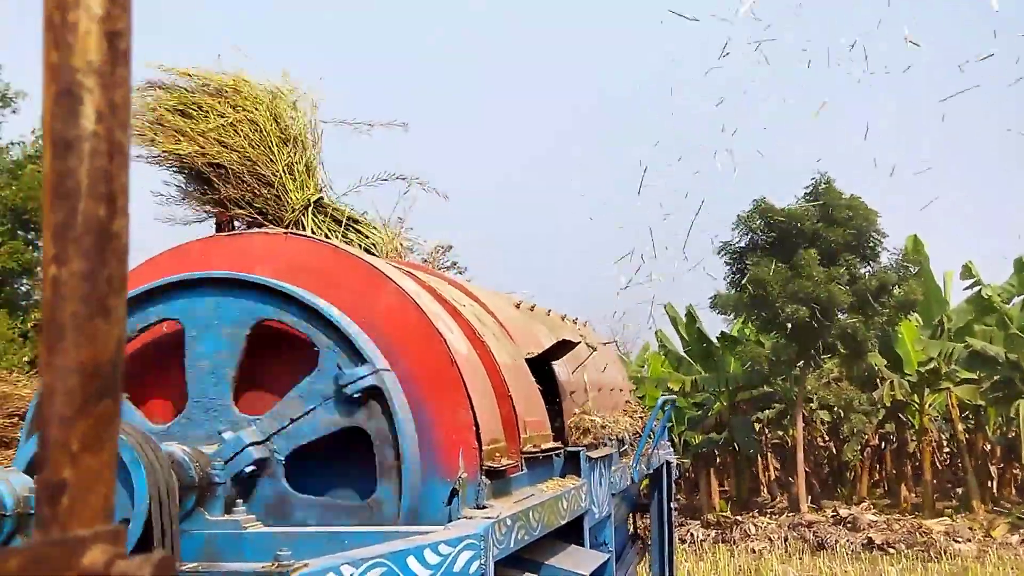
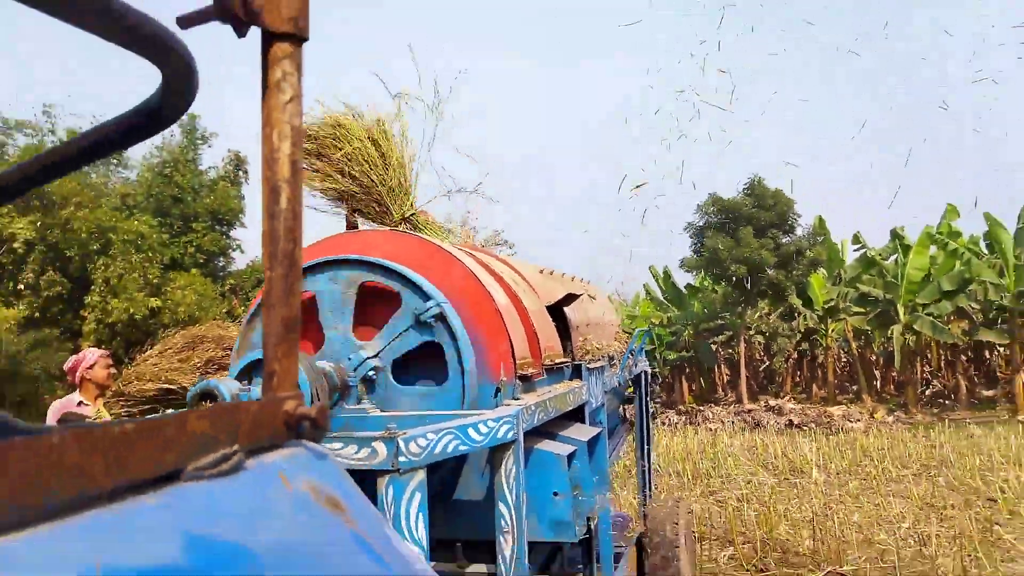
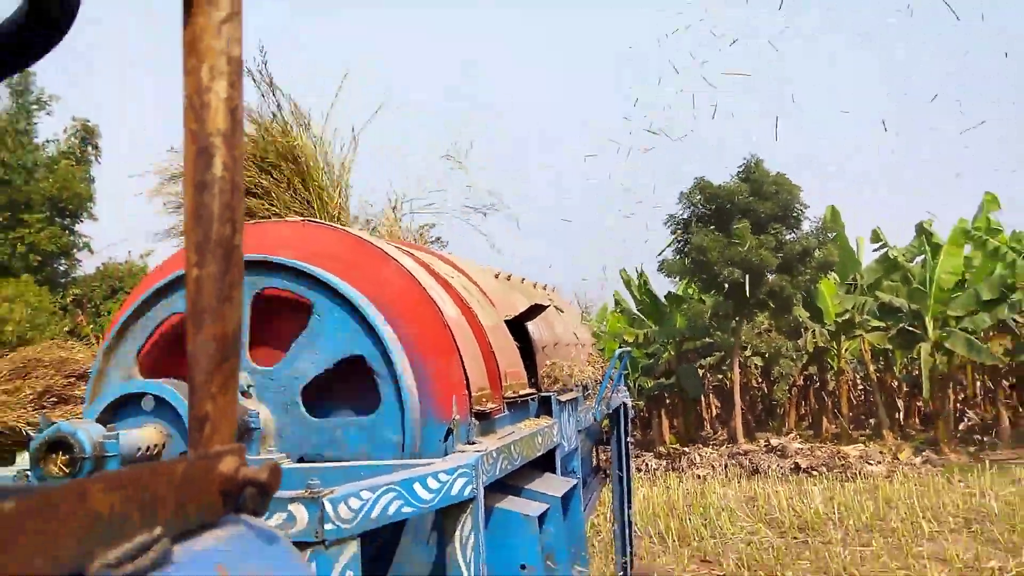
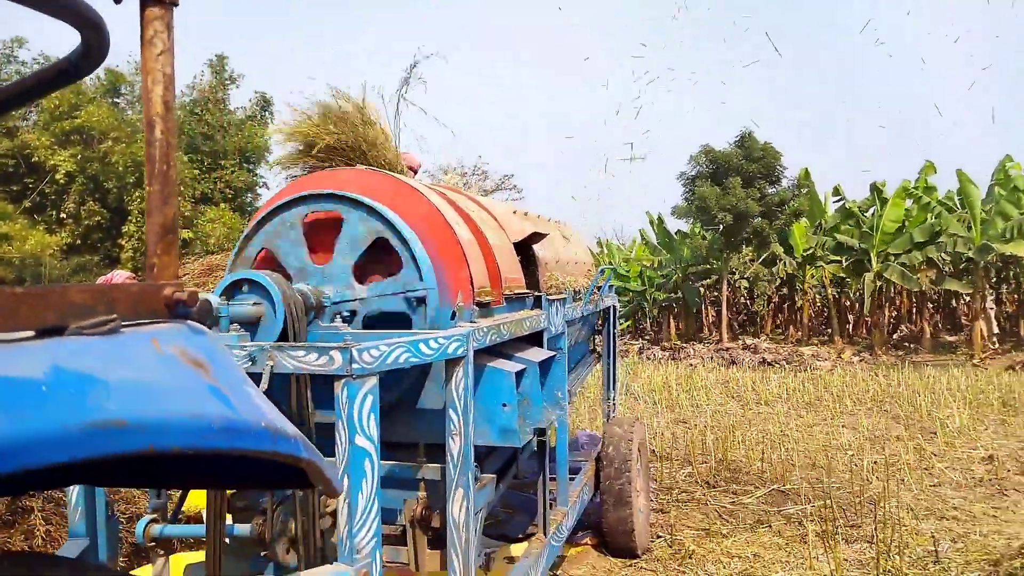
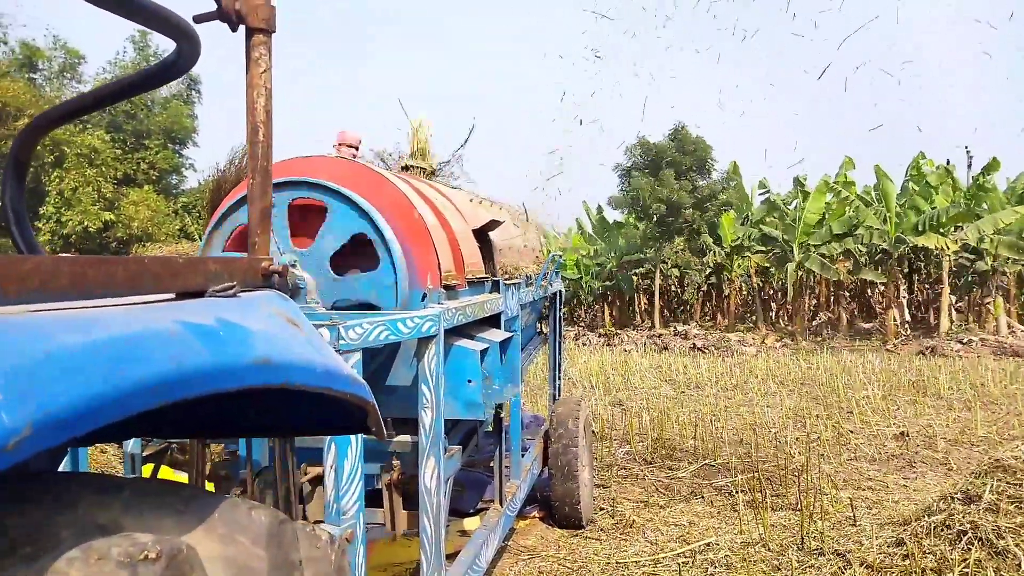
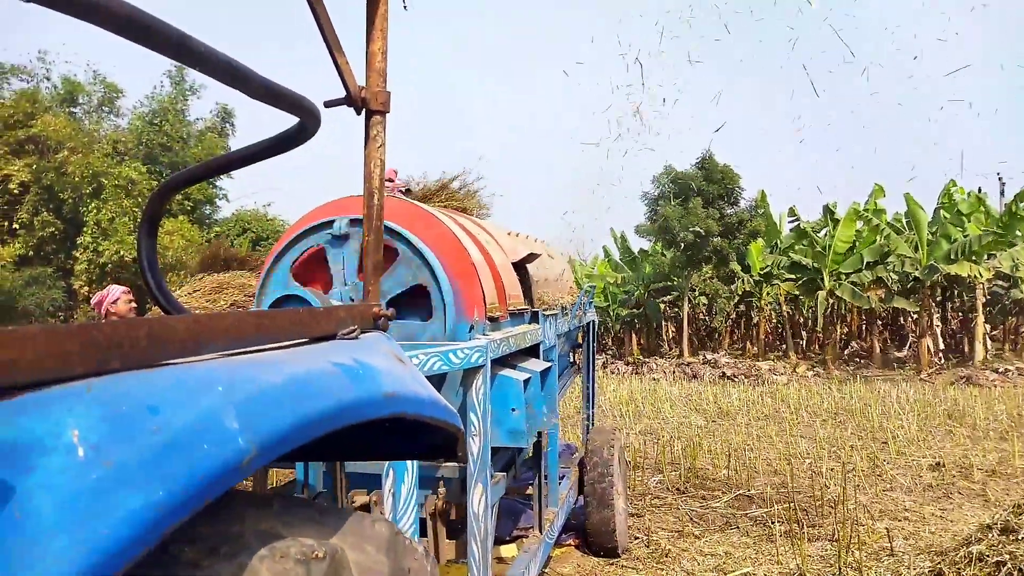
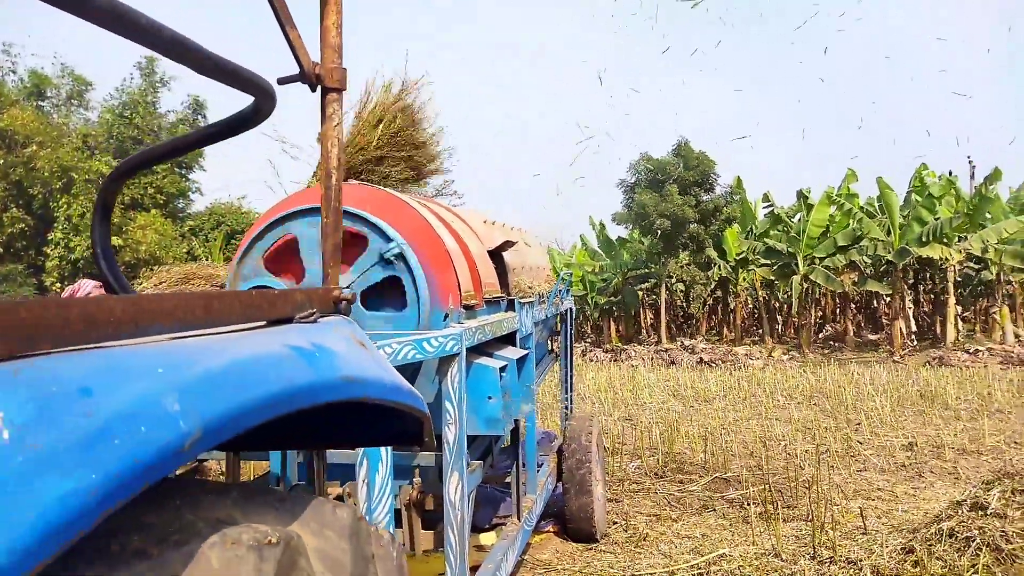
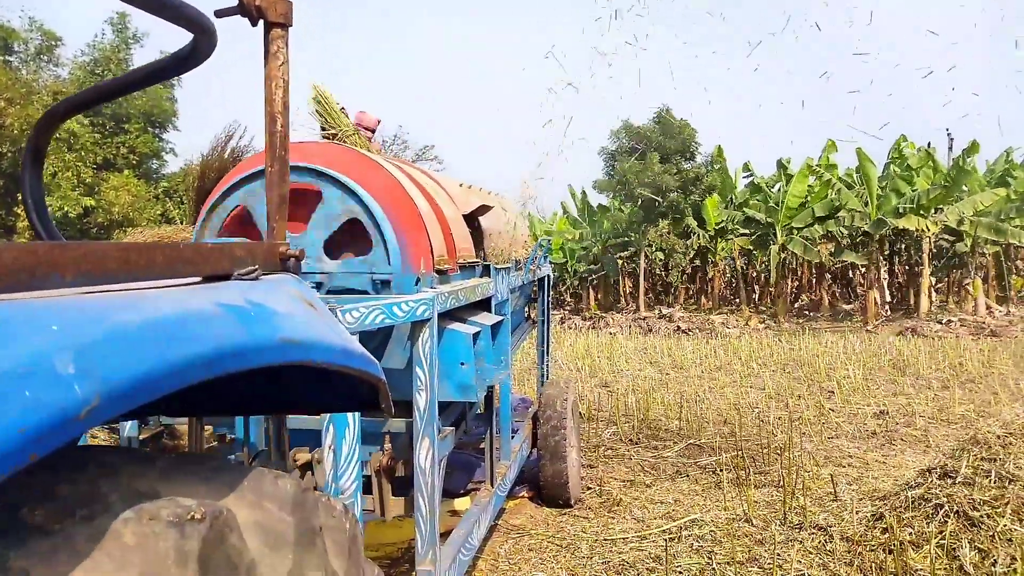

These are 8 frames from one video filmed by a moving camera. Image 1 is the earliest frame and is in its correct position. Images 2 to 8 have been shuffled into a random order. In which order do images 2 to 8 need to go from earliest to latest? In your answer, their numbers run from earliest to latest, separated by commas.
3, 2, 4, 7, 6, 8, 5
